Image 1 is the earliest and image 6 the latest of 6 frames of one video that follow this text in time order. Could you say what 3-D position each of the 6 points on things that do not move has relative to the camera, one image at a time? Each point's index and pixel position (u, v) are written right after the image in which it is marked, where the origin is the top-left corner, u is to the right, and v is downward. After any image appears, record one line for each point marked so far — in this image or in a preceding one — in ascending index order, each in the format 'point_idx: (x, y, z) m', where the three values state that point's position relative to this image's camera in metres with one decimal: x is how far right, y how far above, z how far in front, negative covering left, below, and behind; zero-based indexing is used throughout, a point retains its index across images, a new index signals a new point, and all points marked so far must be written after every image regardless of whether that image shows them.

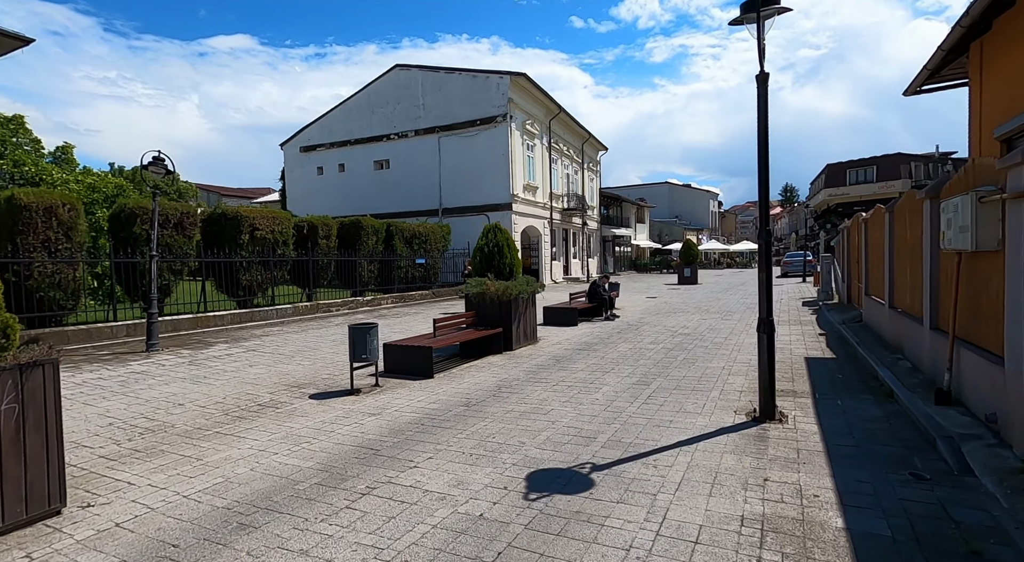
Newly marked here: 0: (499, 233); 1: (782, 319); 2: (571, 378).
0: (-0.3, +1.0, +12.6) m
1: (+6.3, -0.8, +14.6) m
2: (+0.8, -1.4, +8.8) m
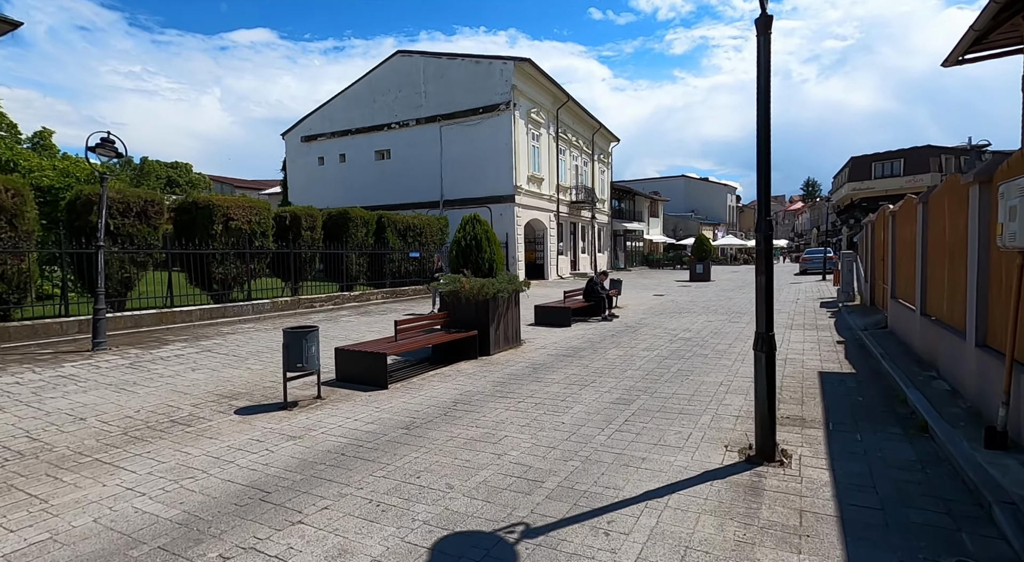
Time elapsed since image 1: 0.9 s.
0: (-0.6, +1.0, +11.4) m
1: (+6.0, -0.8, +13.3) m
2: (+0.4, -1.4, +7.6) m
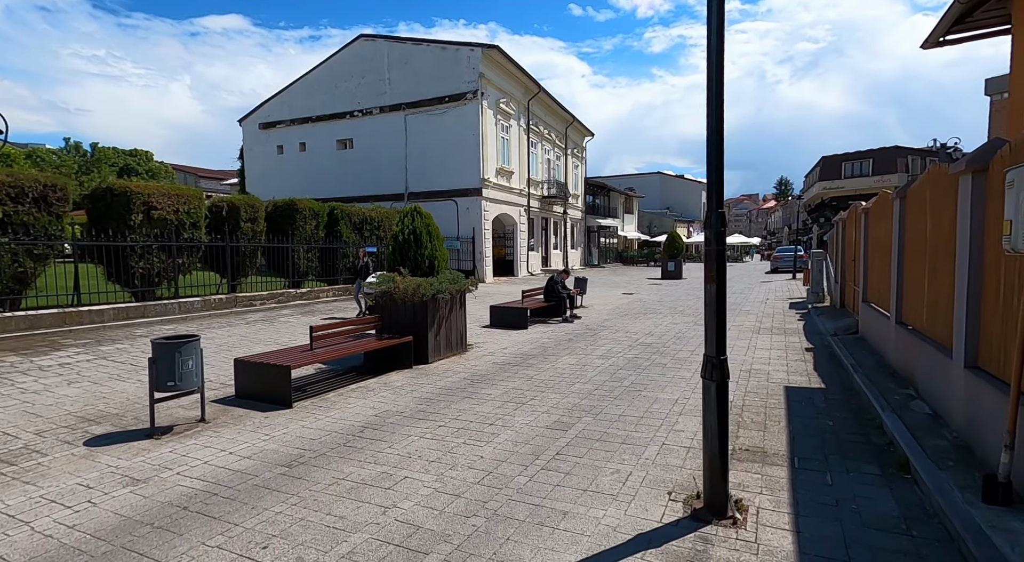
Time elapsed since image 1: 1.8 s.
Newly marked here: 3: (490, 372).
0: (-1.5, +1.0, +10.3) m
1: (+5.0, -0.8, +12.5) m
2: (-0.4, -1.4, +6.6) m
3: (-0.3, -1.3, +9.2) m
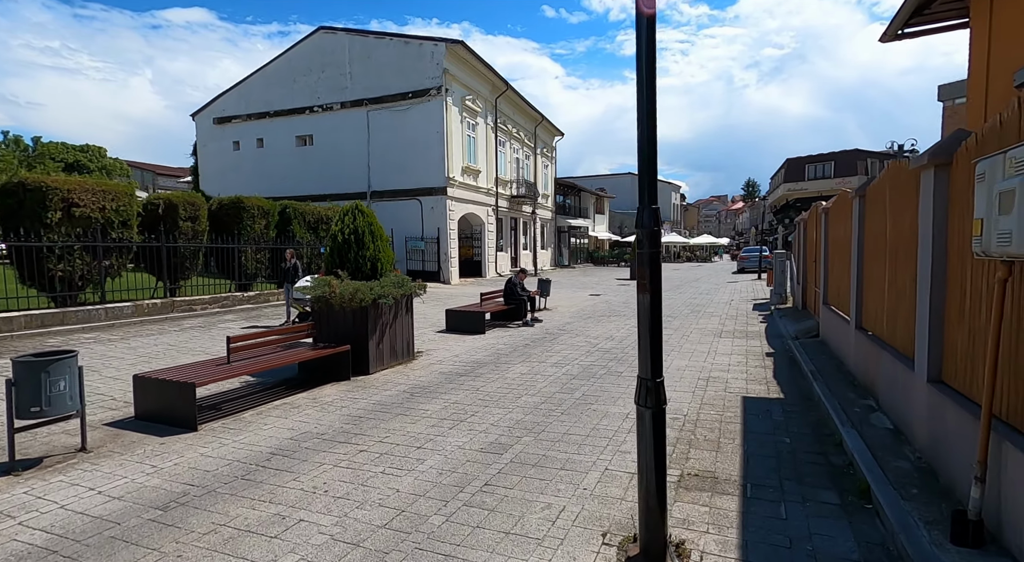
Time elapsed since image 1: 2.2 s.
0: (-2.3, +1.0, +9.6) m
1: (+4.1, -0.9, +12.1) m
2: (-1.1, -1.5, +5.9) m
3: (-1.1, -1.4, +8.5) m
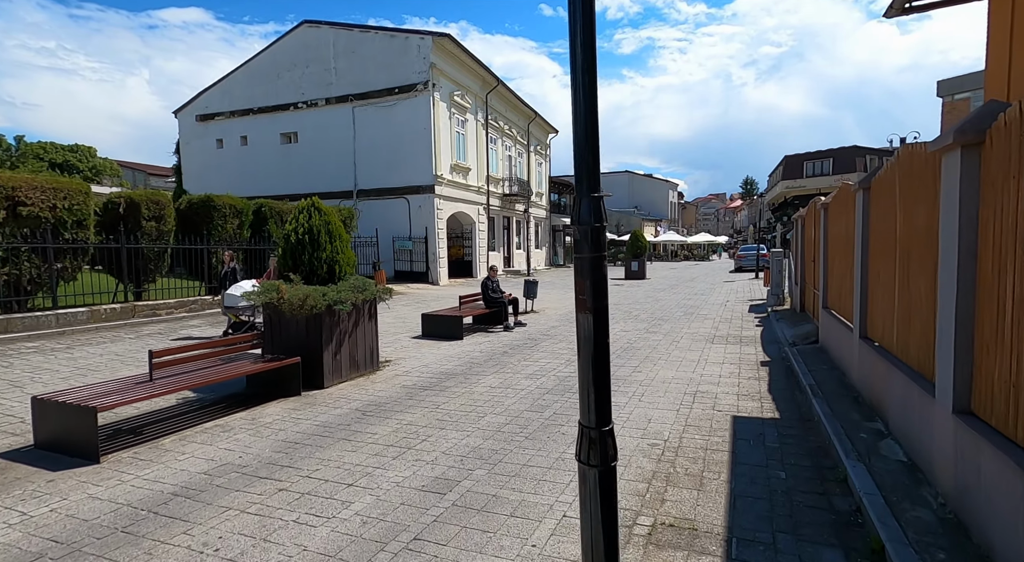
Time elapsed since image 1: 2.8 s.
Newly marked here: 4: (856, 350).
0: (-2.8, +0.9, +8.8) m
1: (+3.7, -0.9, +11.2) m
2: (-1.5, -1.5, +5.1) m
3: (-1.5, -1.4, +7.7) m
4: (+3.6, -0.7, +6.5) m
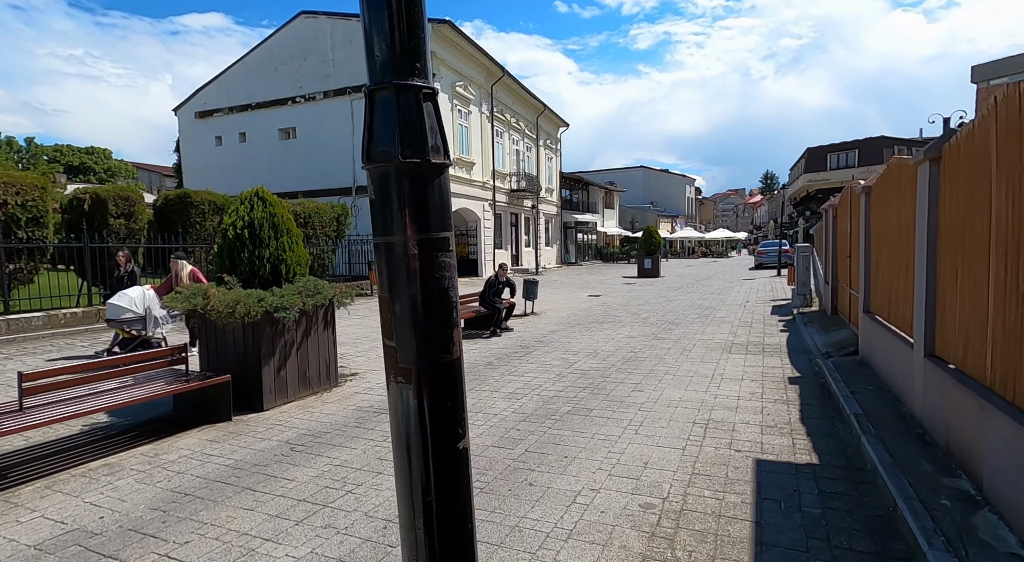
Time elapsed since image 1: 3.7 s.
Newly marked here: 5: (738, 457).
0: (-3.0, +0.9, +7.5) m
1: (+3.5, -0.9, +9.7) m
2: (-1.8, -1.6, +3.8) m
3: (-1.7, -1.5, +6.3) m
4: (+3.3, -0.7, +5.0) m
5: (+1.7, -1.3, +4.7) m
